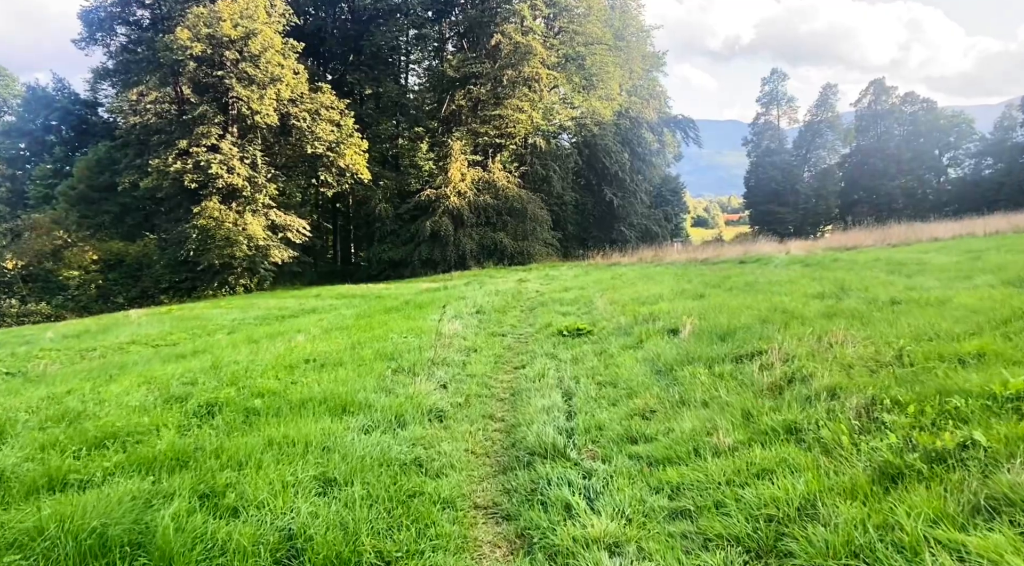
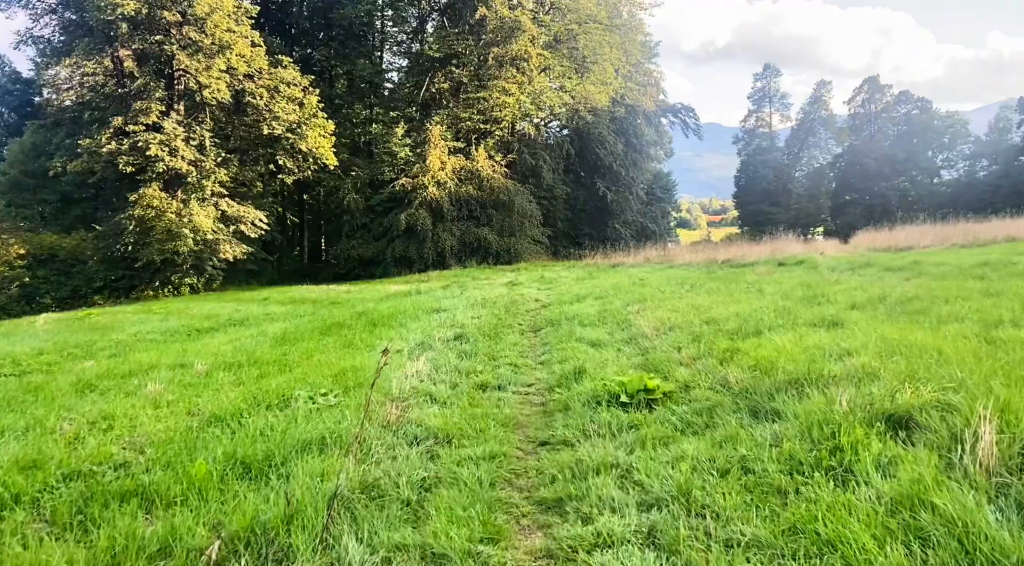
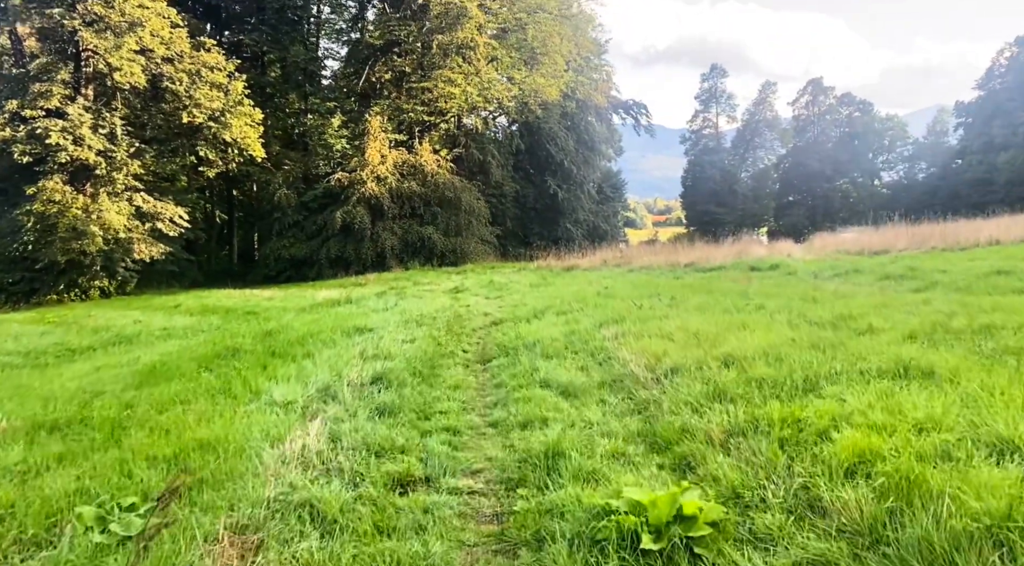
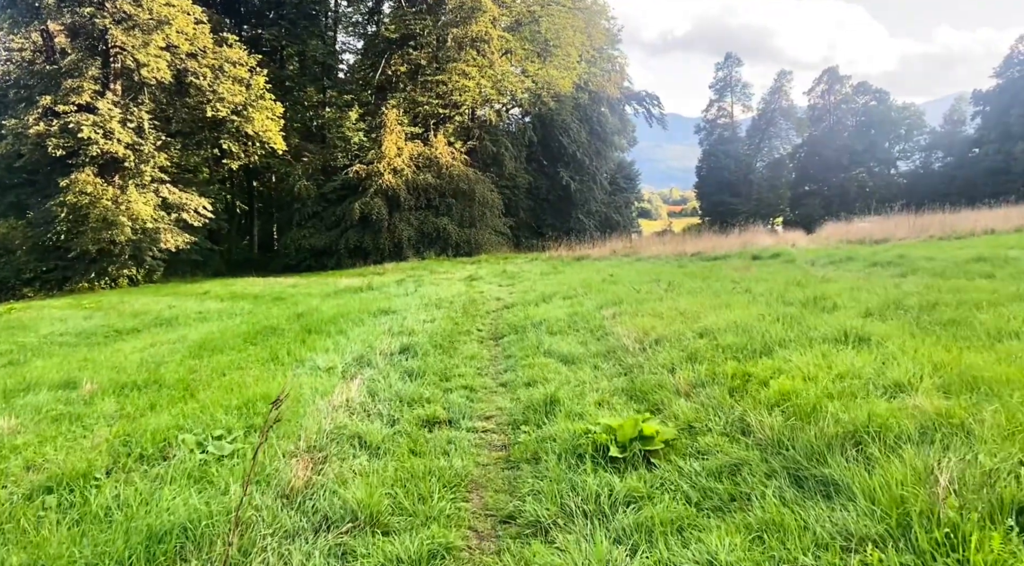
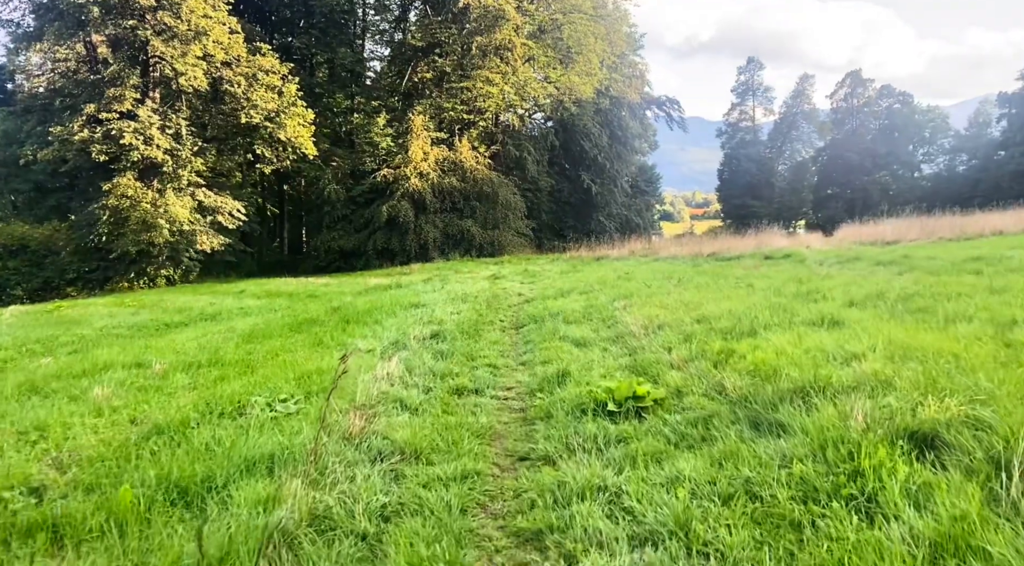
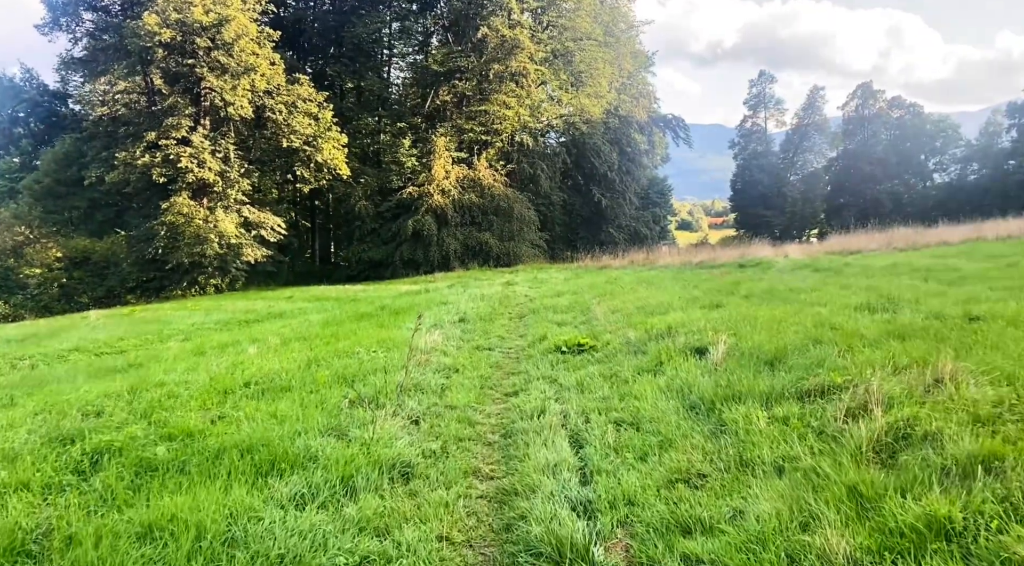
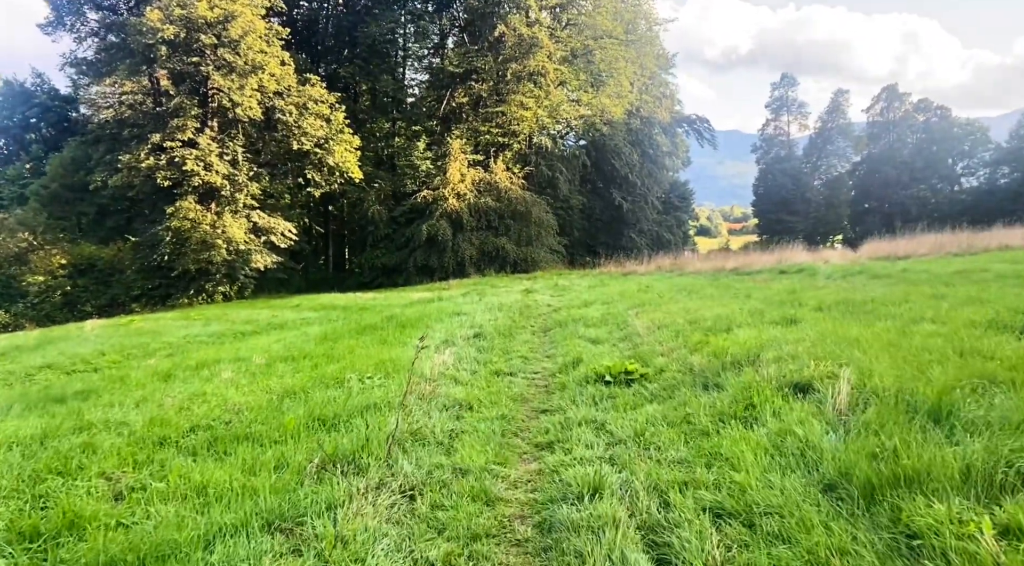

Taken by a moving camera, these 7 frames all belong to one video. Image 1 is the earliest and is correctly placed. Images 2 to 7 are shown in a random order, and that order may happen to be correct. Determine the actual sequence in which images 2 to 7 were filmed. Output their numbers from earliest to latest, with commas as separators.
6, 7, 2, 5, 4, 3
